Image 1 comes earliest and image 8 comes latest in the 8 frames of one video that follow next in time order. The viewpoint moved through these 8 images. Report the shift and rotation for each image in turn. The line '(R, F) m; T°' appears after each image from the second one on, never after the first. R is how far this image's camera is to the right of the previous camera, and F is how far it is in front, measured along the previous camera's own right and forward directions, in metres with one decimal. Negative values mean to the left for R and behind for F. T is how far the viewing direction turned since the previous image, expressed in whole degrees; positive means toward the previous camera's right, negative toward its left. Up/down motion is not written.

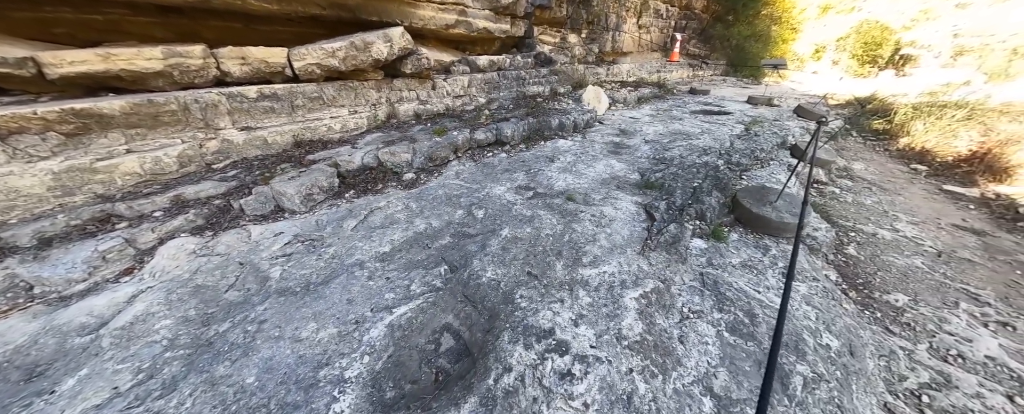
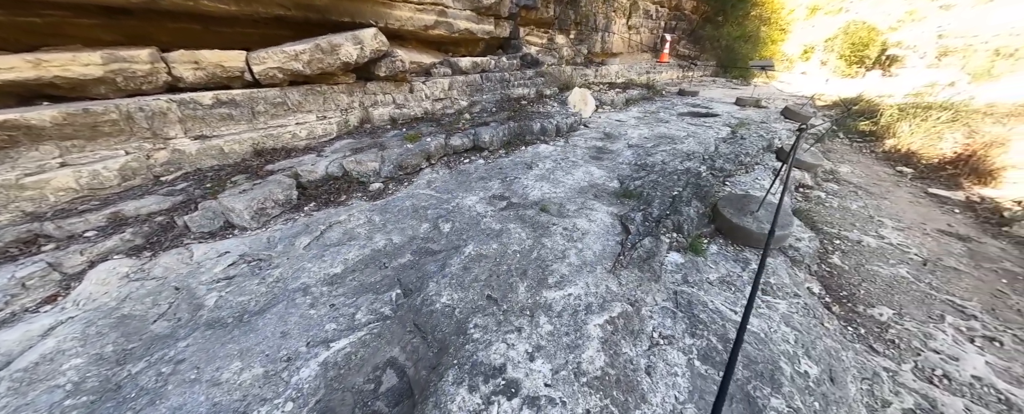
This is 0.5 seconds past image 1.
(+0.2, +0.1) m; +1°
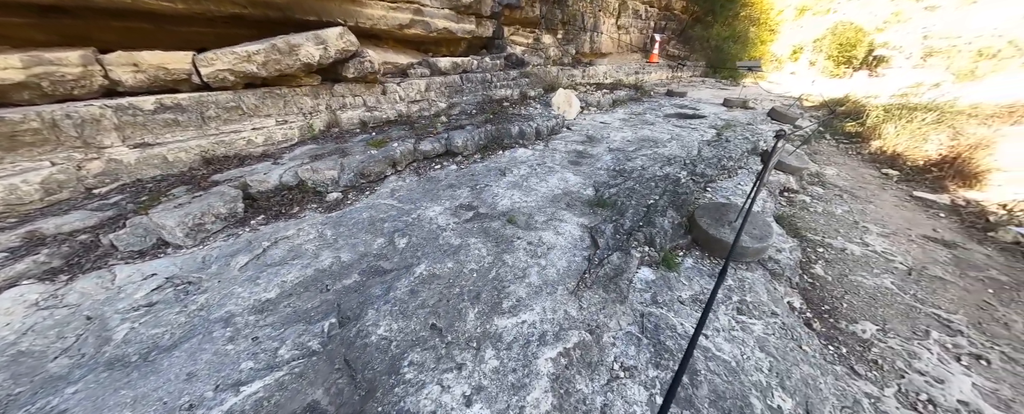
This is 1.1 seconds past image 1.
(+0.2, +0.1) m; +1°
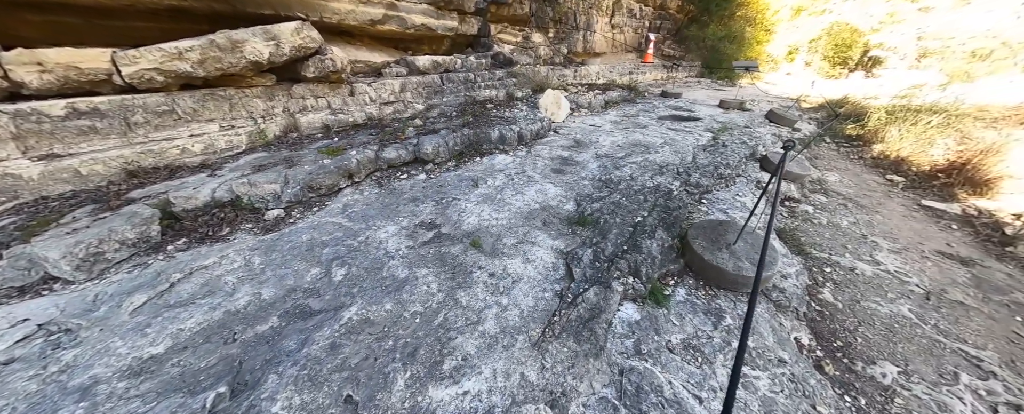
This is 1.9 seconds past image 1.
(+0.2, +0.3) m; +1°
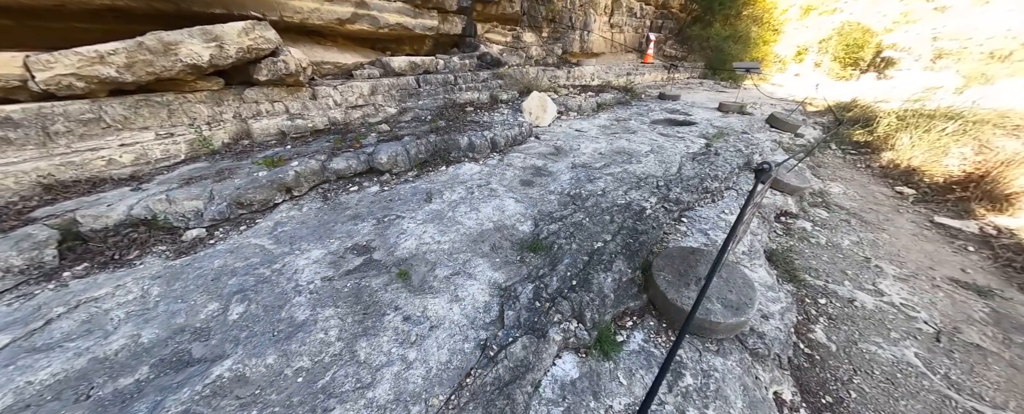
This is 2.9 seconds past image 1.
(+0.4, +0.2) m; -1°
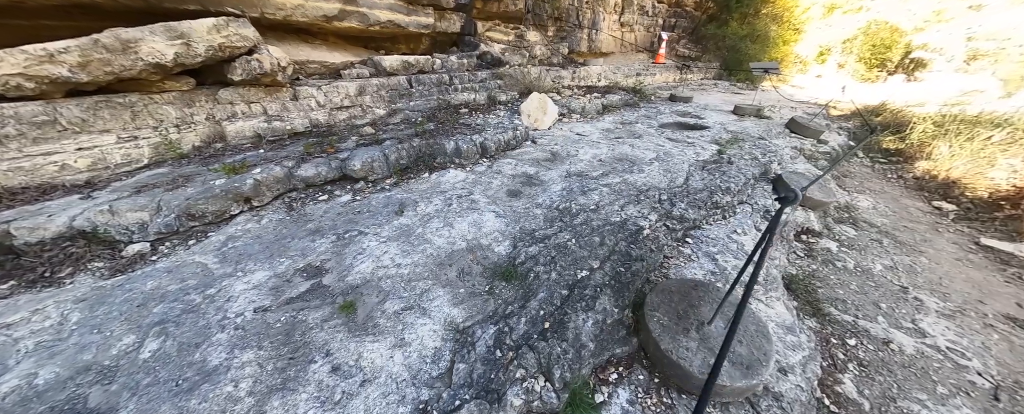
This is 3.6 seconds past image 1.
(+0.2, +0.2) m; -2°
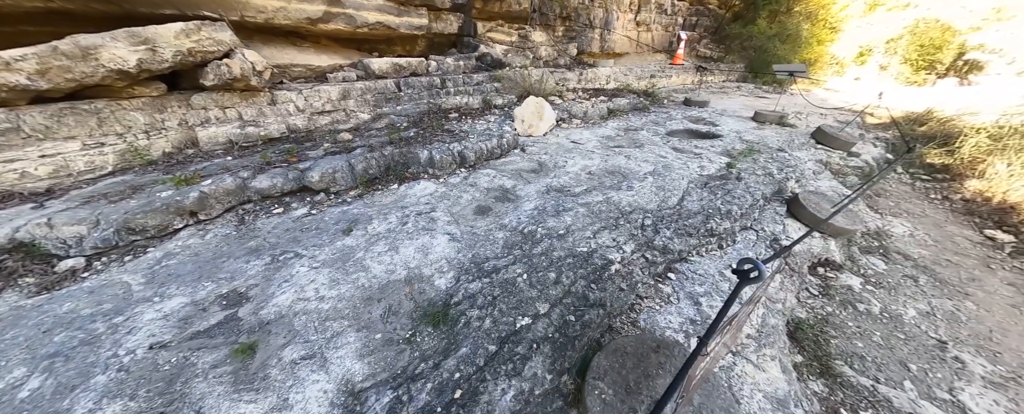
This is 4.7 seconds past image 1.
(+0.4, +0.2) m; -3°
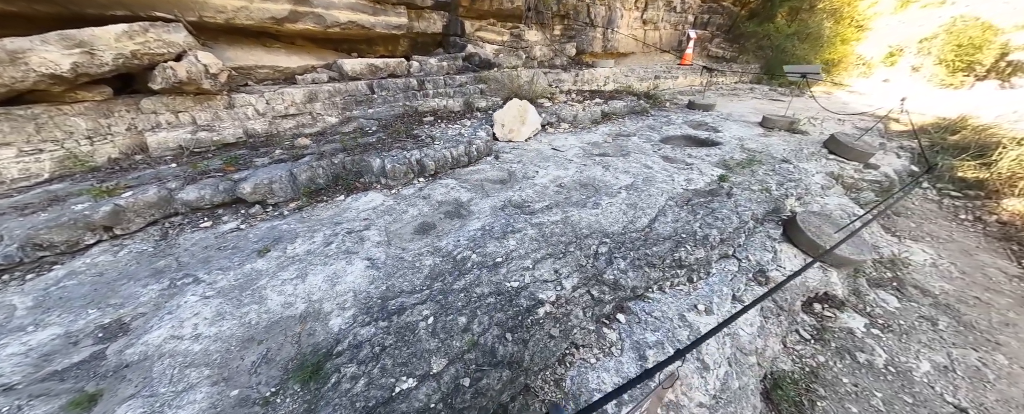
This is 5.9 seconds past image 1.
(+0.5, +0.2) m; -2°
